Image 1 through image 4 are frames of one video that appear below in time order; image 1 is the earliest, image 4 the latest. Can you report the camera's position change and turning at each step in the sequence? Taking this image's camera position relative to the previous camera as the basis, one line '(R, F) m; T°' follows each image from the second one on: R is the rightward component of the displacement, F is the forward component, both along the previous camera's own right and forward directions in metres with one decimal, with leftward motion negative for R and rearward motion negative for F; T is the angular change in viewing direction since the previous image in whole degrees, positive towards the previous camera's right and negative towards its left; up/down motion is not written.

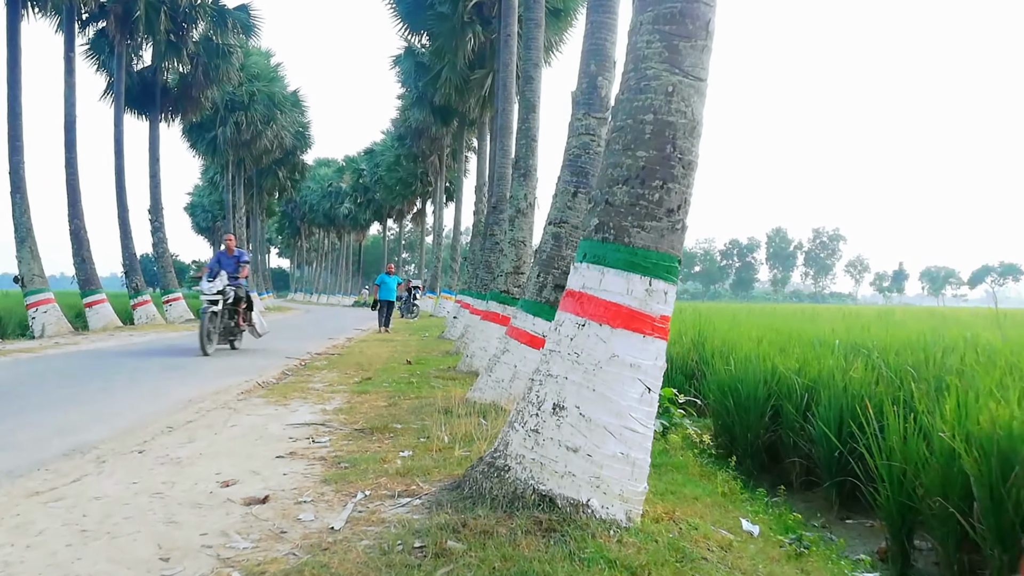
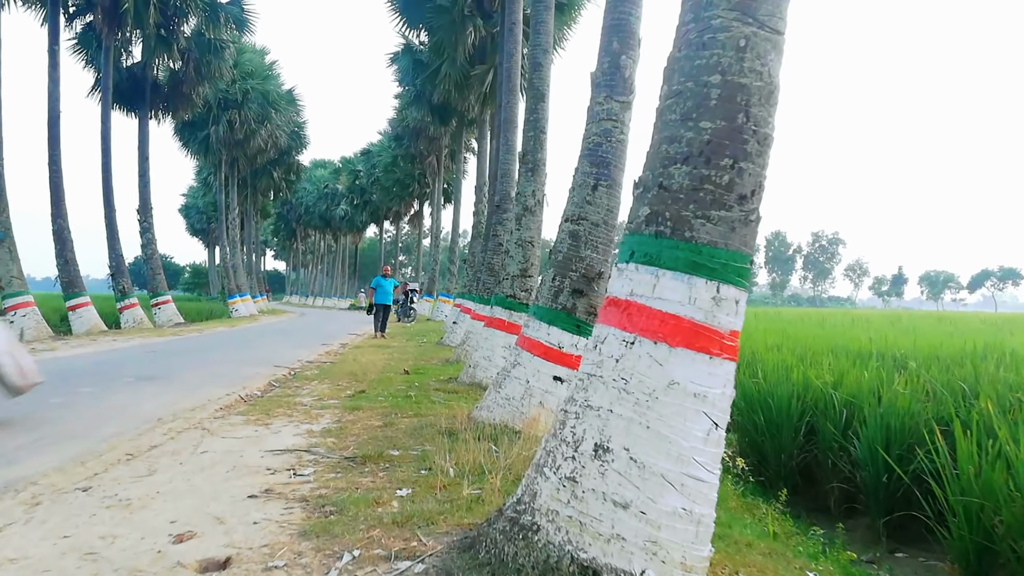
(-0.1, +0.6) m; 0°
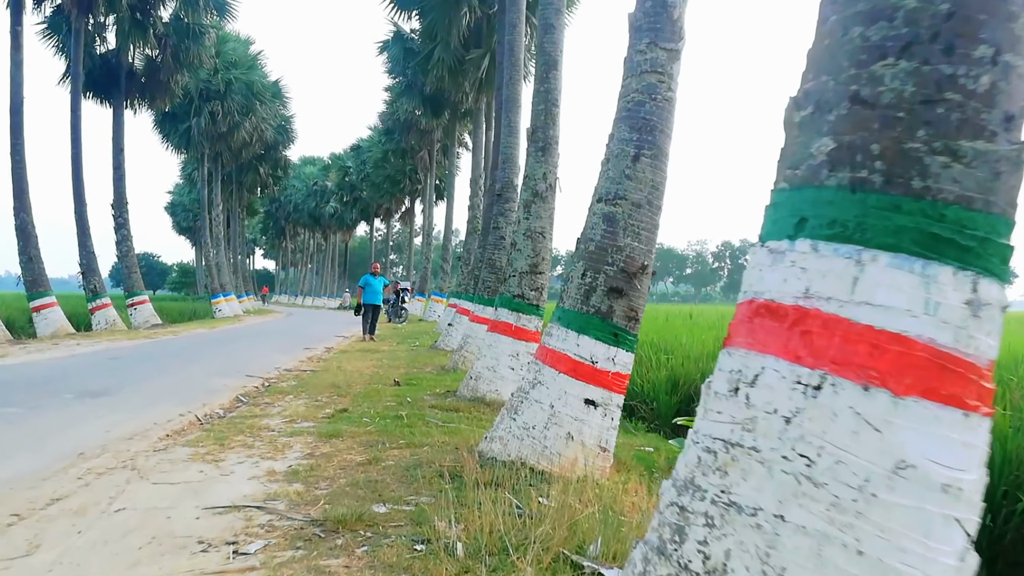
(-0.1, +1.0) m; +1°
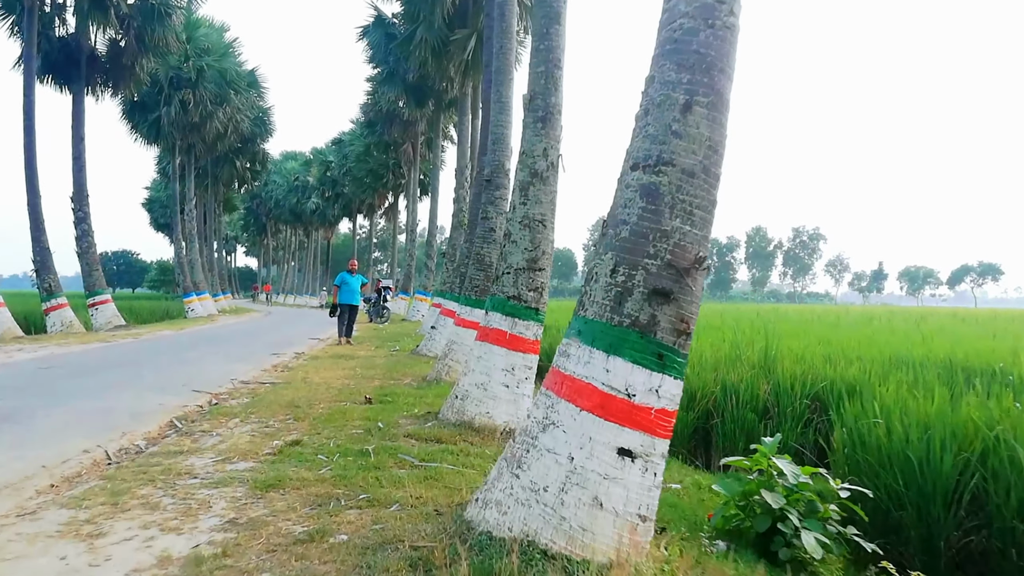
(-0.1, +1.0) m; +1°
